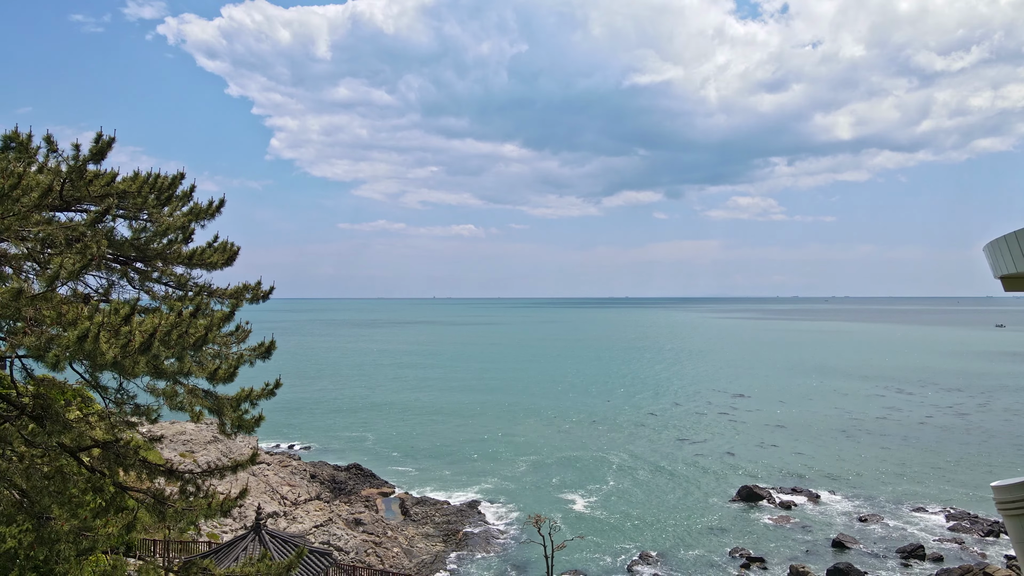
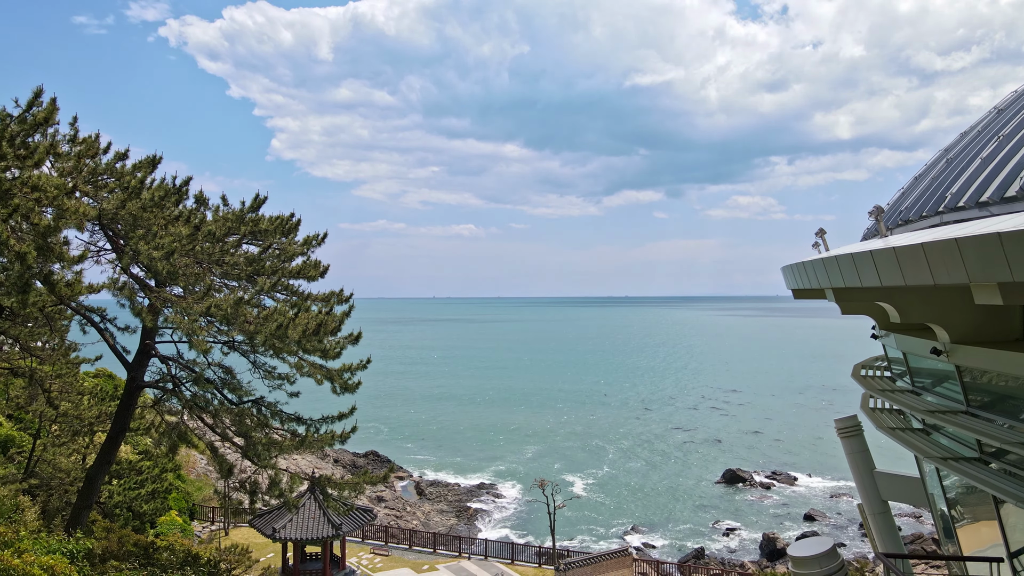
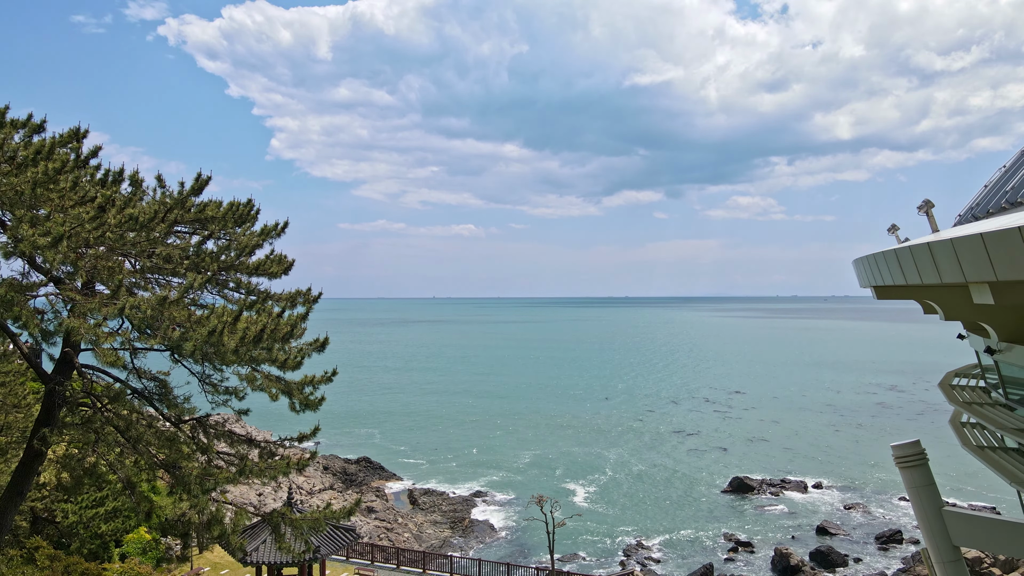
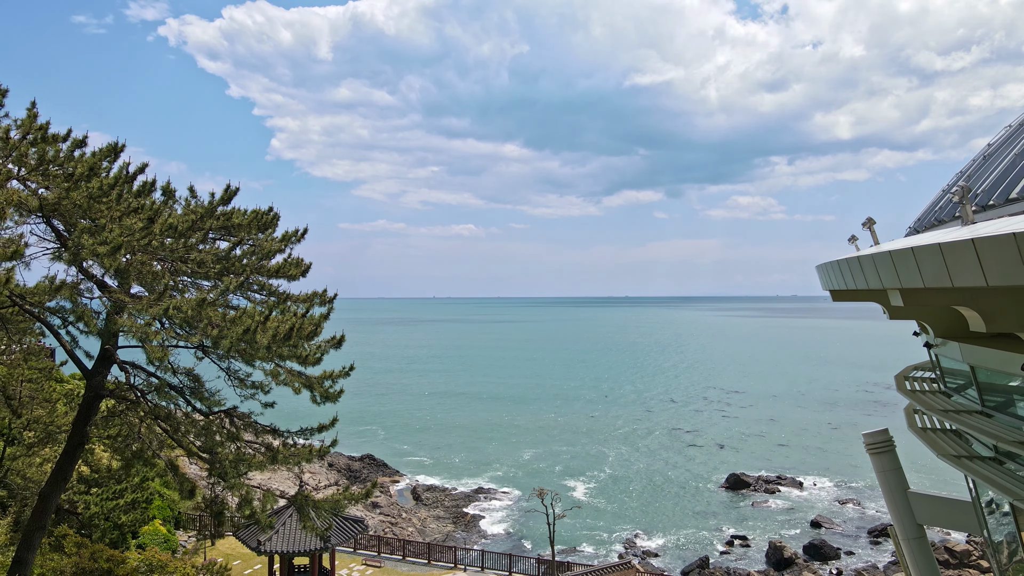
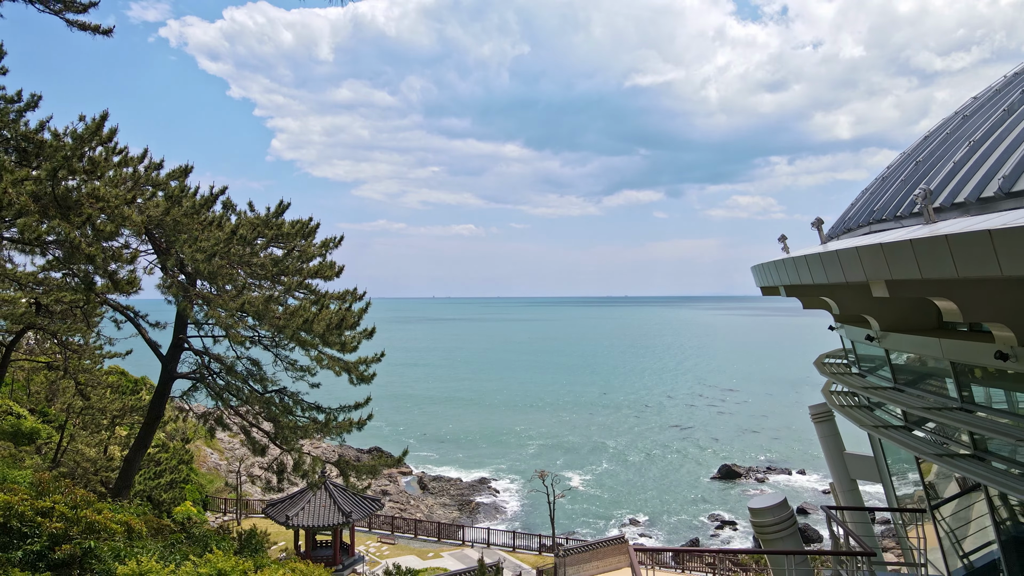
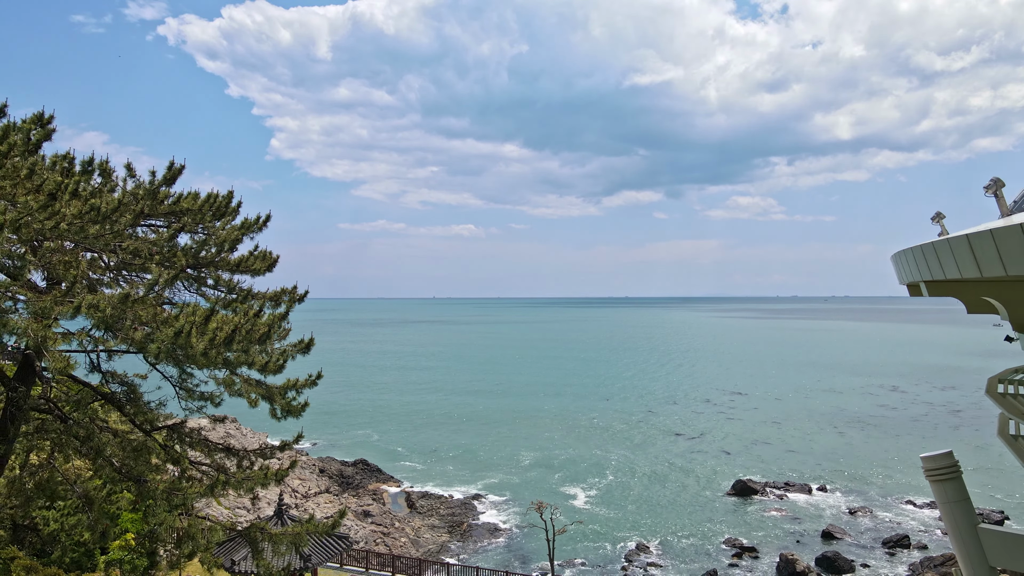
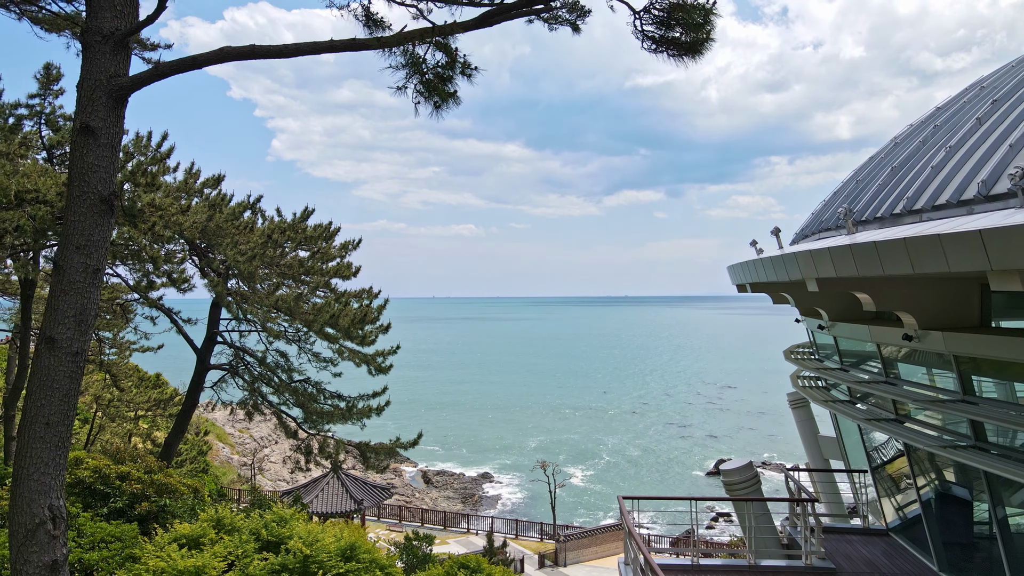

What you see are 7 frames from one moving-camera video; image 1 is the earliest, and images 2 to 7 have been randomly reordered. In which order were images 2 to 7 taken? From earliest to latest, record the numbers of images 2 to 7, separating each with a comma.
6, 3, 4, 2, 5, 7
